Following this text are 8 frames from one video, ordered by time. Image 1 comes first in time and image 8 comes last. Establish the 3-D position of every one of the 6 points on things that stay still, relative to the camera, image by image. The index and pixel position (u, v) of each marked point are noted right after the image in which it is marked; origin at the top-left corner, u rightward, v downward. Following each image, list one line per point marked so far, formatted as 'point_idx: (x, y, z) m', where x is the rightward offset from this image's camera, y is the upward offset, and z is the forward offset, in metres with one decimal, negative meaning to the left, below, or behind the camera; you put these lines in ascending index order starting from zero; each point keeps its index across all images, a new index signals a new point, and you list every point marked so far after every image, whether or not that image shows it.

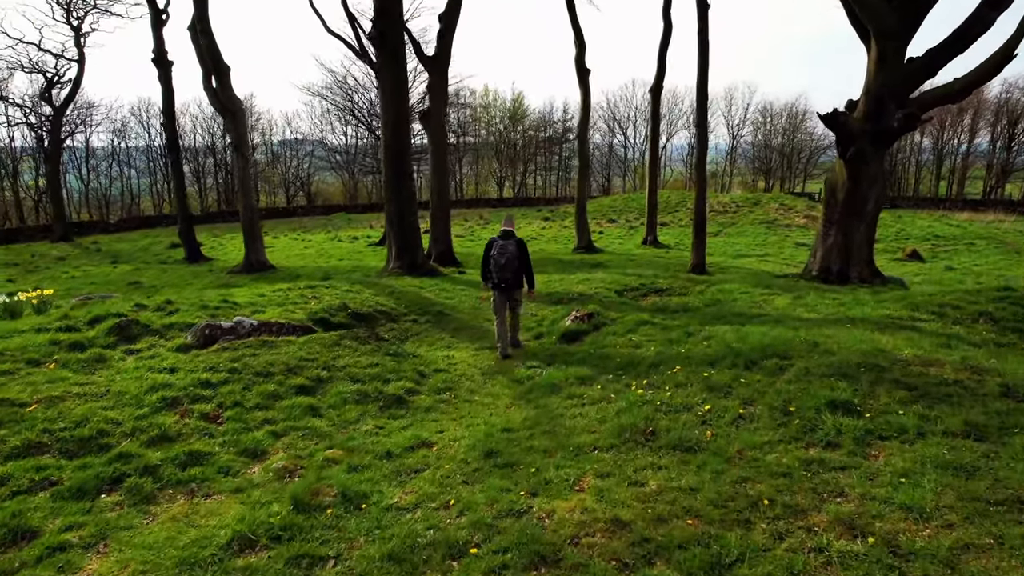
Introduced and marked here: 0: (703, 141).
0: (+5.1, +3.9, +17.5) m
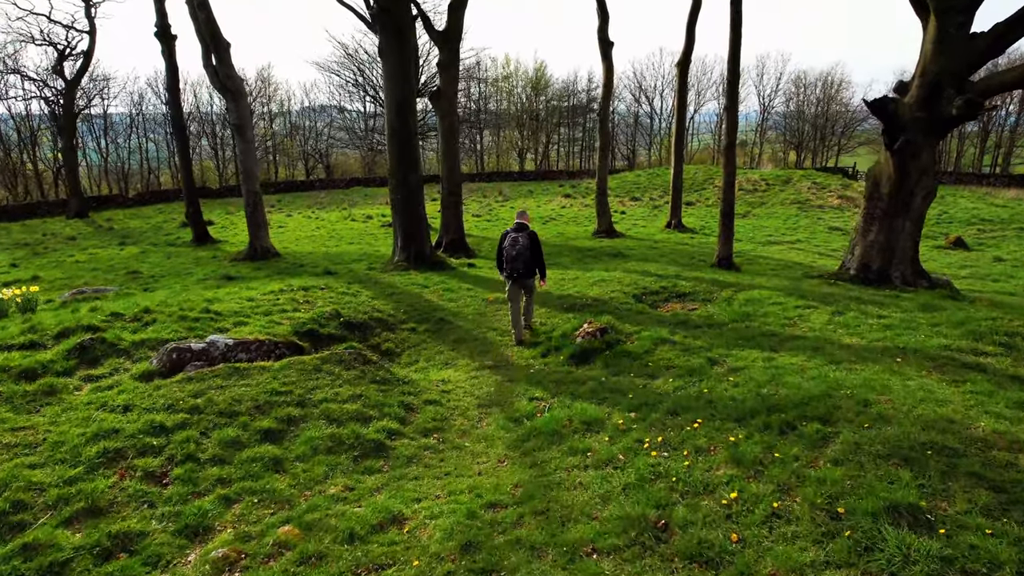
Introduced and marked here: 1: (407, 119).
0: (+5.4, +4.0, +16.2) m
1: (-2.4, +3.8, +15.0) m
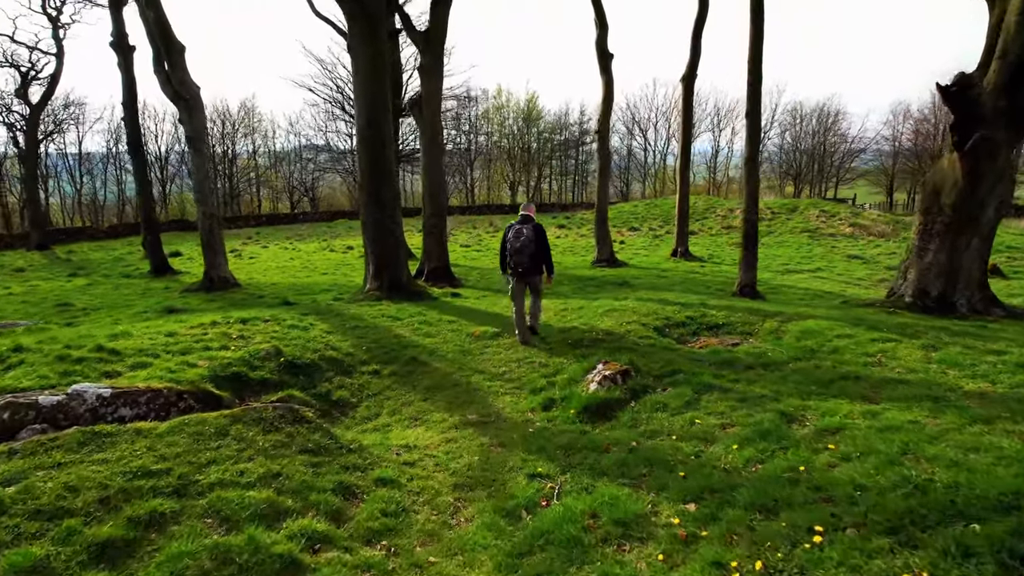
0: (+5.2, +3.3, +14.3) m
1: (-2.6, +3.2, +12.9) m
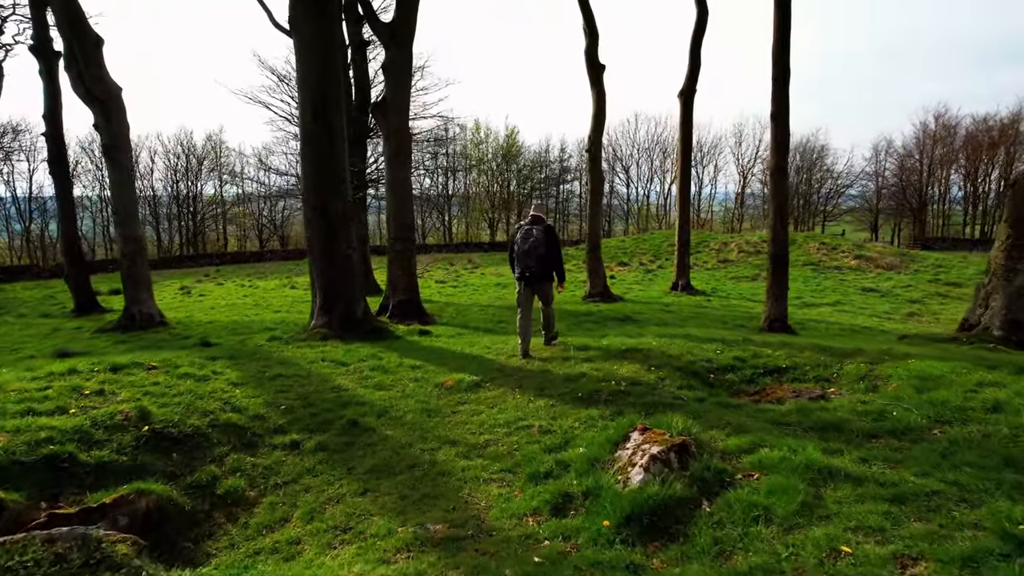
0: (+4.9, +2.7, +12.0) m
1: (-2.8, +2.6, +10.4) m
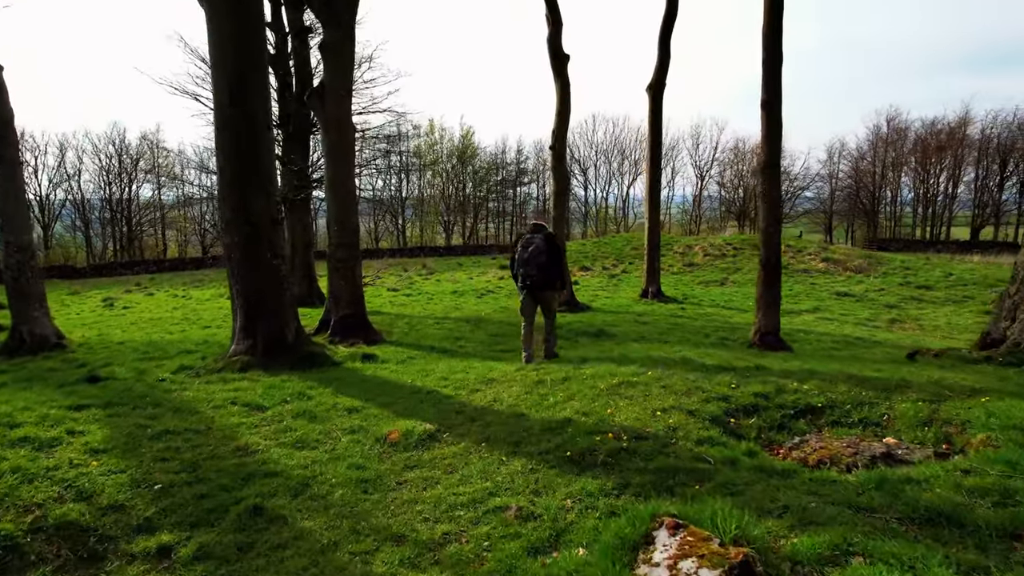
0: (+4.2, +2.5, +10.8) m
1: (-3.4, +2.4, +8.6) m
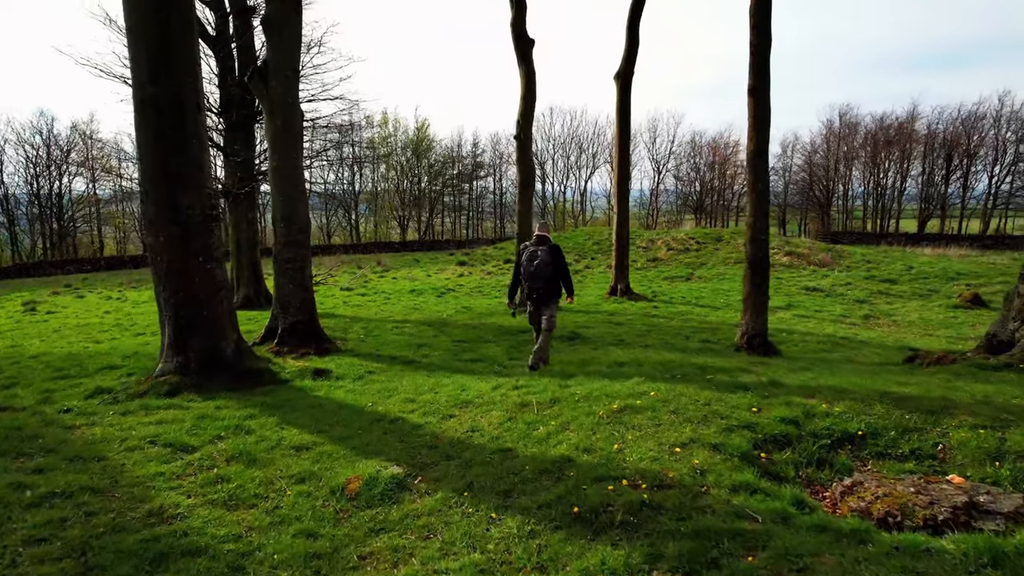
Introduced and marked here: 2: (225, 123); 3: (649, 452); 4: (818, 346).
0: (+3.8, +2.5, +10.0) m
1: (-3.7, +2.3, +7.3) m
2: (-6.9, +4.0, +15.9) m
3: (+0.9, -1.1, +4.5) m
4: (+5.2, -0.9, +11.1) m
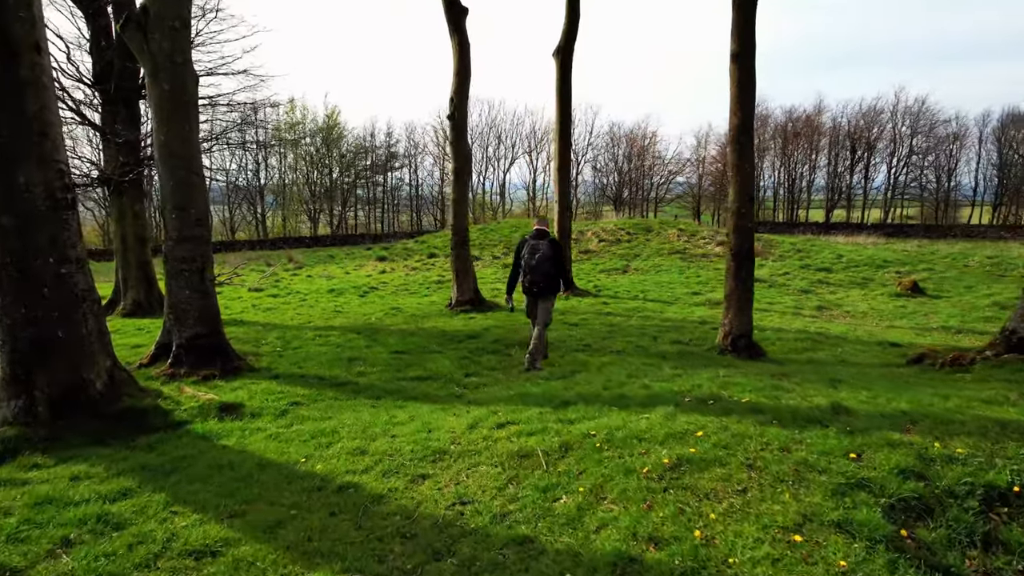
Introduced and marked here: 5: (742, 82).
0: (+3.1, +2.6, +8.8) m
1: (-3.9, +2.2, +5.2) m
2: (-8.3, +3.9, +13.2) m
3: (+1.1, -1.1, +3.0) m
4: (+4.5, -0.8, +10.1) m
5: (+3.1, +2.8, +8.8) m
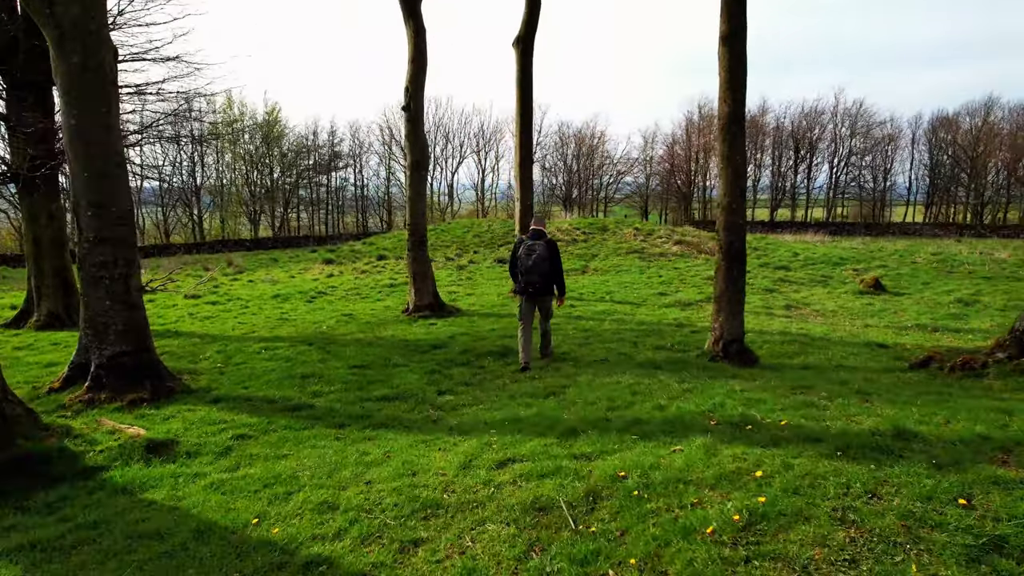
0: (+2.8, +2.6, +8.1) m
1: (-4.0, +2.1, +3.9) m
2: (-8.9, +3.7, +11.6) m
3: (+1.3, -1.2, +2.1) m
4: (+4.1, -0.8, +9.5) m
5: (+2.7, +2.7, +8.1) m
